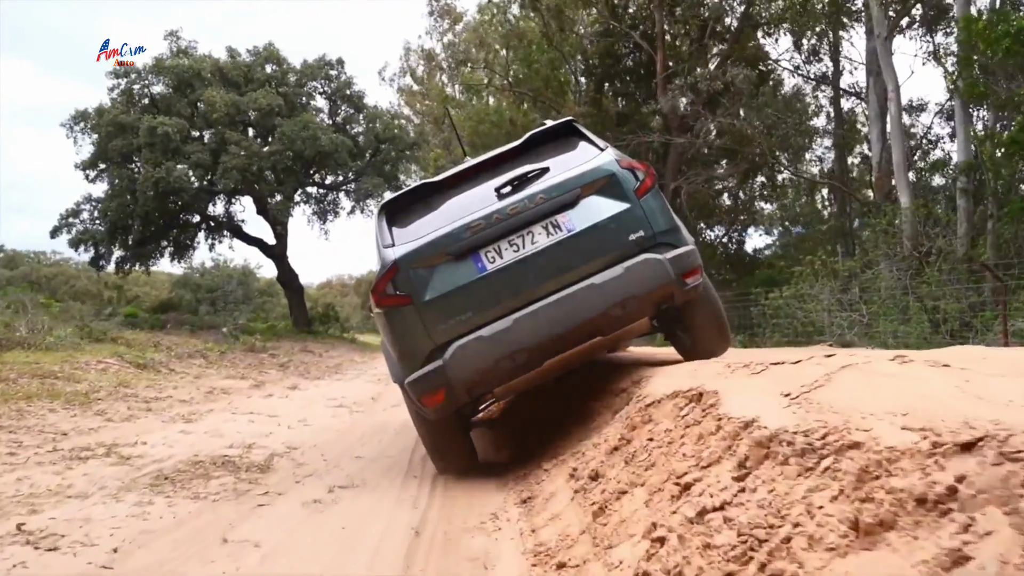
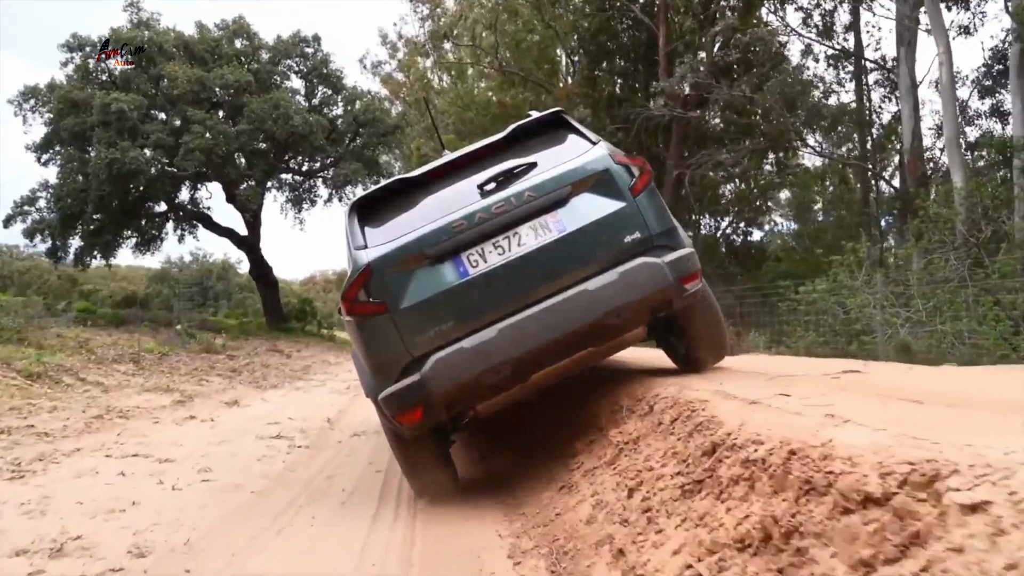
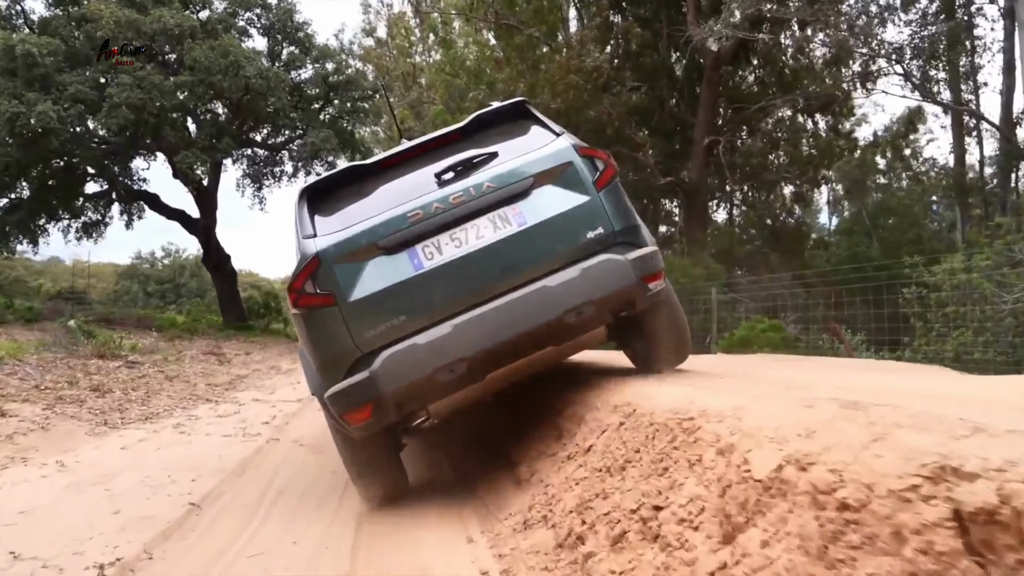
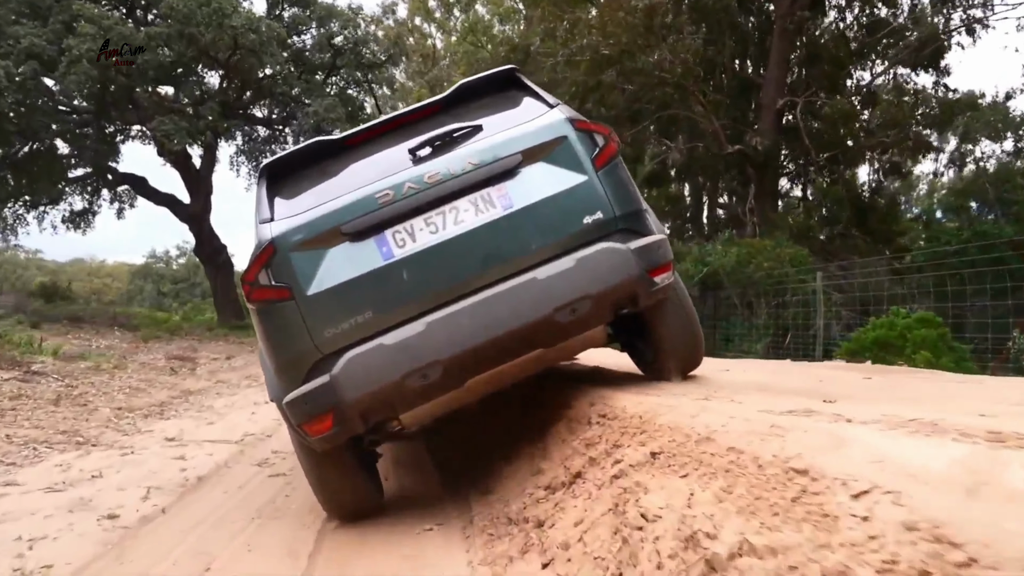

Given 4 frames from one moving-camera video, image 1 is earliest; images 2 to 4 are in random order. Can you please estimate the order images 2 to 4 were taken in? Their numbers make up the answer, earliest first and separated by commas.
2, 3, 4
